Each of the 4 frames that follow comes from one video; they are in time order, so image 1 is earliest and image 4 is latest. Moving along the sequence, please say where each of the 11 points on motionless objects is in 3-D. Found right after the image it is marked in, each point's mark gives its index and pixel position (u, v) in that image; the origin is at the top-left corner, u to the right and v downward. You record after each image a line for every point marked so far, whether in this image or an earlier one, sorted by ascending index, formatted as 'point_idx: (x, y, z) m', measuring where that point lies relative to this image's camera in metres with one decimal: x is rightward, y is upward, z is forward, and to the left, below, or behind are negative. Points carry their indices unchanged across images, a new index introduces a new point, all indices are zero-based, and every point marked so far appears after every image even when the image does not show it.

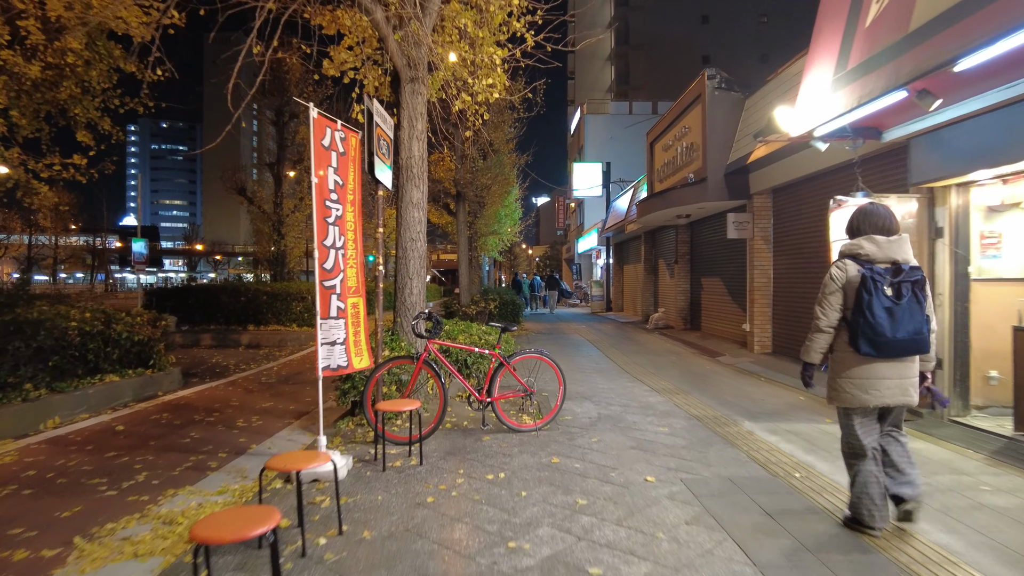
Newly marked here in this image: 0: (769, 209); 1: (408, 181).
0: (+4.0, +1.3, +10.5) m
1: (-1.0, +1.0, +6.2) m
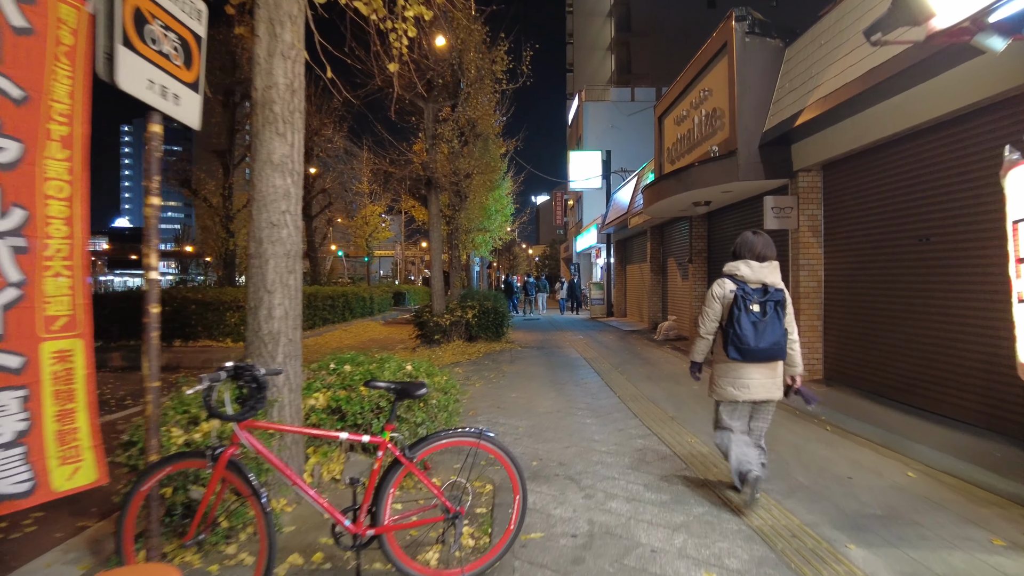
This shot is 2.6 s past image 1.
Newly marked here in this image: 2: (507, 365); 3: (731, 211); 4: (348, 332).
0: (+3.6, +1.2, +8.0) m
1: (-1.4, +0.9, +3.7) m
2: (-0.1, -1.2, +10.3) m
3: (+3.5, +1.2, +10.6) m
4: (-4.0, -1.1, +16.1) m
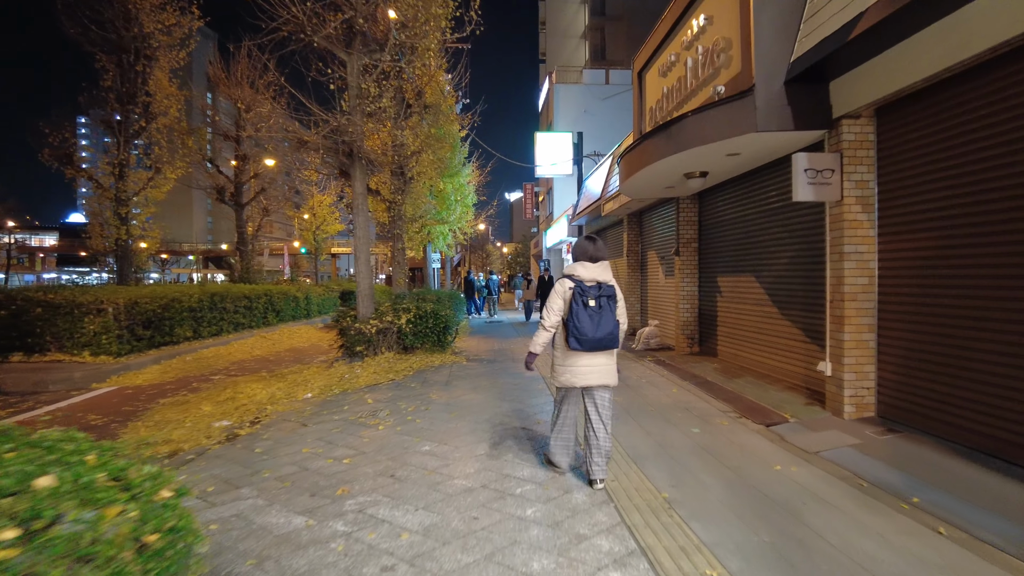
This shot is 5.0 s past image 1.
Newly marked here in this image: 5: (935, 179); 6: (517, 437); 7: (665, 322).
0: (+3.0, +1.2, +5.5) m
1: (-1.9, +0.9, +1.1) m
2: (-0.8, -1.2, +7.7) m
3: (+2.7, +1.2, +8.1) m
4: (-4.9, -1.0, +13.4) m
5: (+3.1, +0.8, +5.0) m
6: (+0.1, -1.2, +5.4) m
7: (+2.5, -0.6, +10.9) m
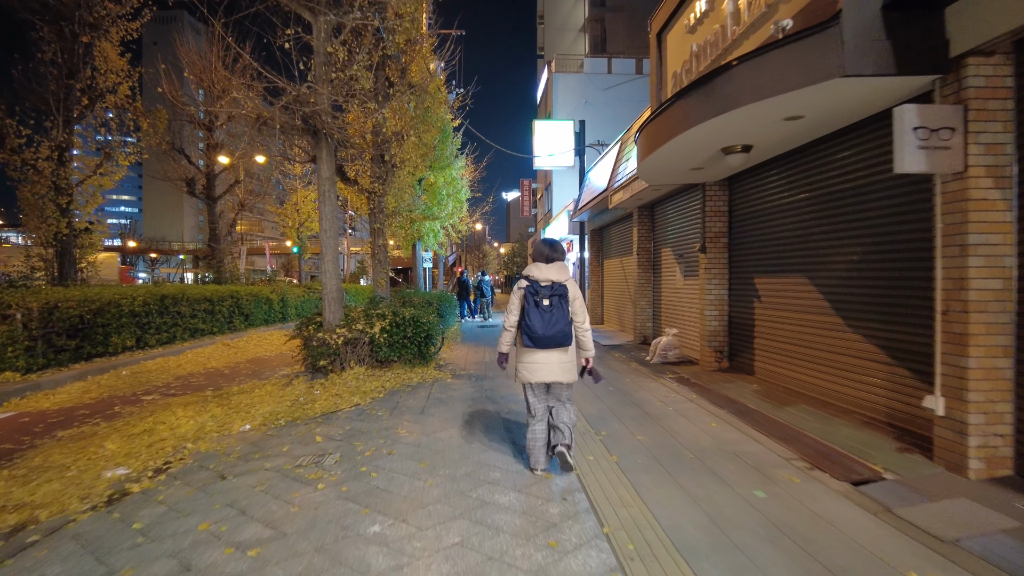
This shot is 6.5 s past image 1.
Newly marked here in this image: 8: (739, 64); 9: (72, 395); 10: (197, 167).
0: (+2.9, +1.2, +4.0) m
1: (-1.9, +0.9, -0.5) m
2: (-0.9, -1.2, +6.1) m
3: (+2.6, +1.2, +6.6) m
4: (-5.0, -1.1, +11.8) m
5: (+3.1, +0.8, +3.4) m
6: (0.0, -1.2, +3.8) m
7: (+2.4, -0.6, +9.3) m
8: (+1.7, +1.7, +4.9) m
9: (-5.0, -1.2, +7.6) m
10: (-8.5, +3.3, +18.2) m
